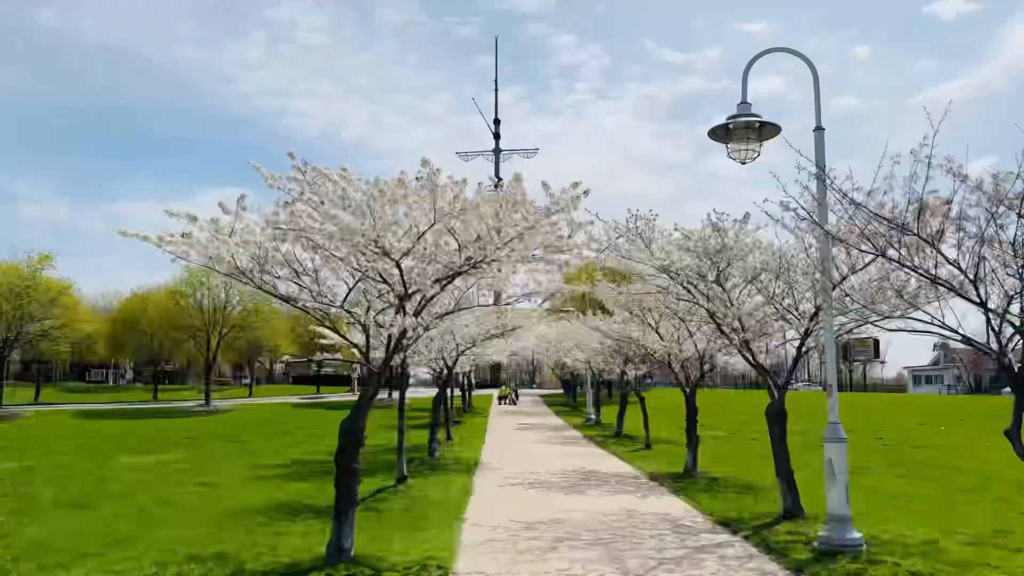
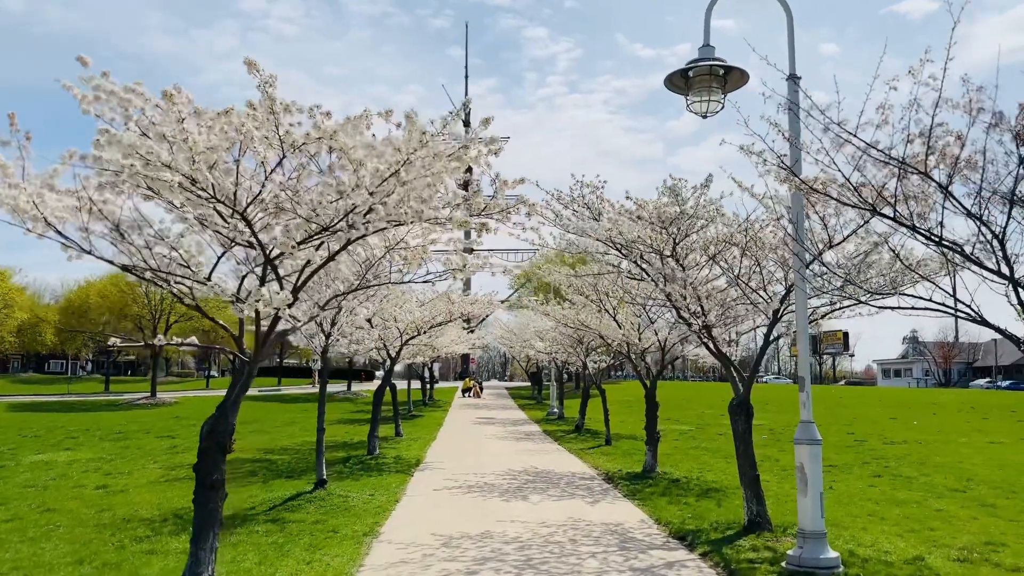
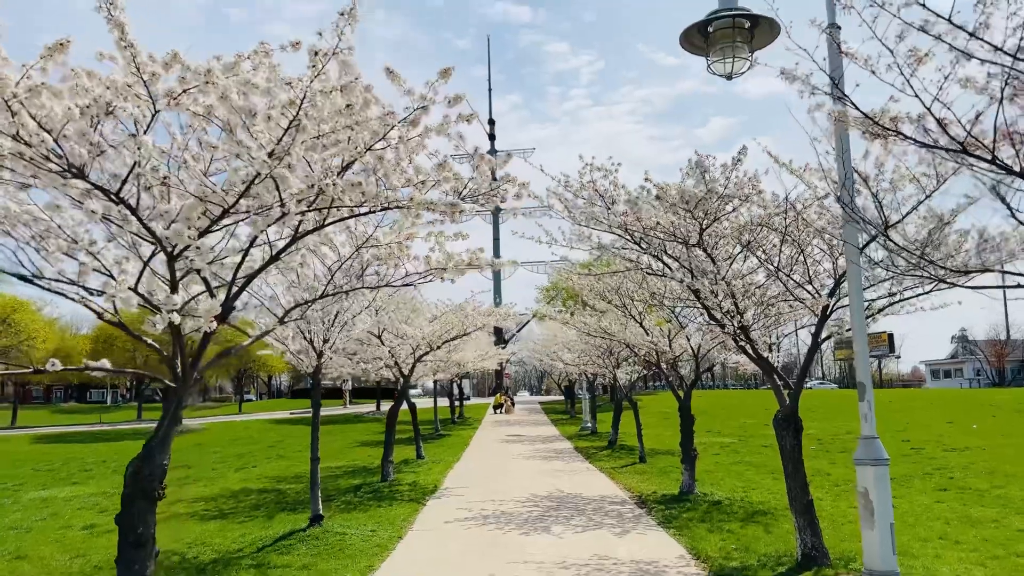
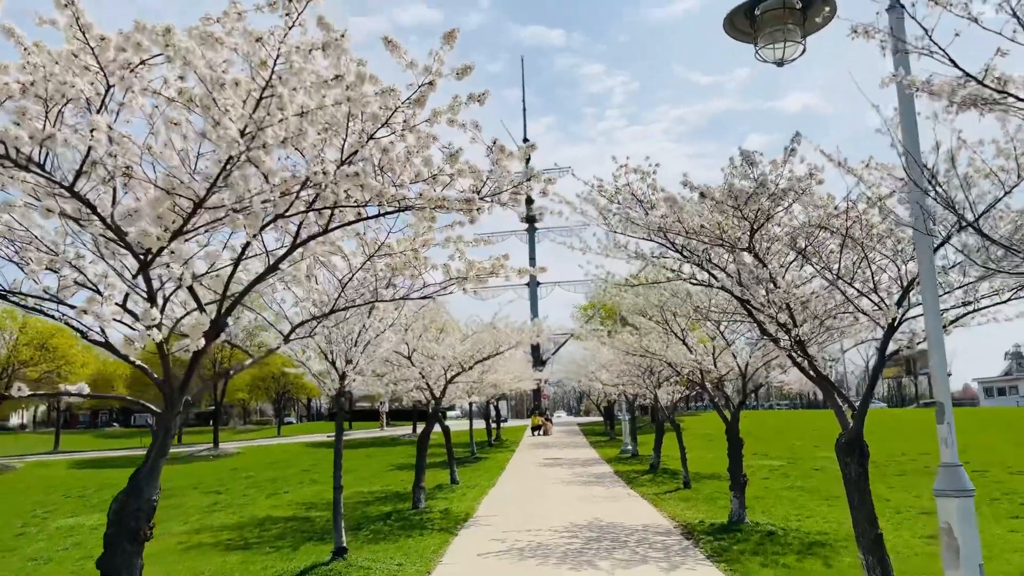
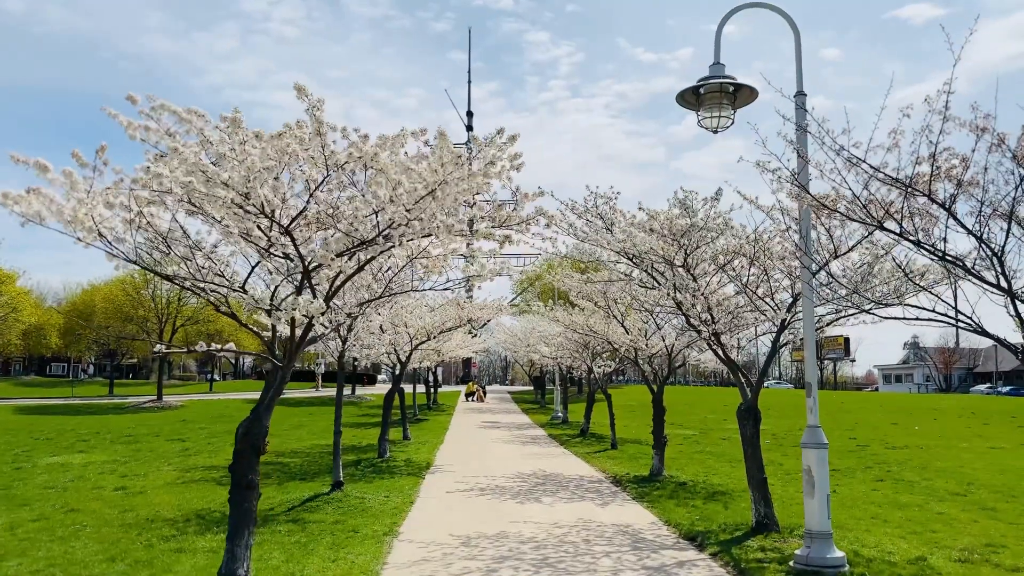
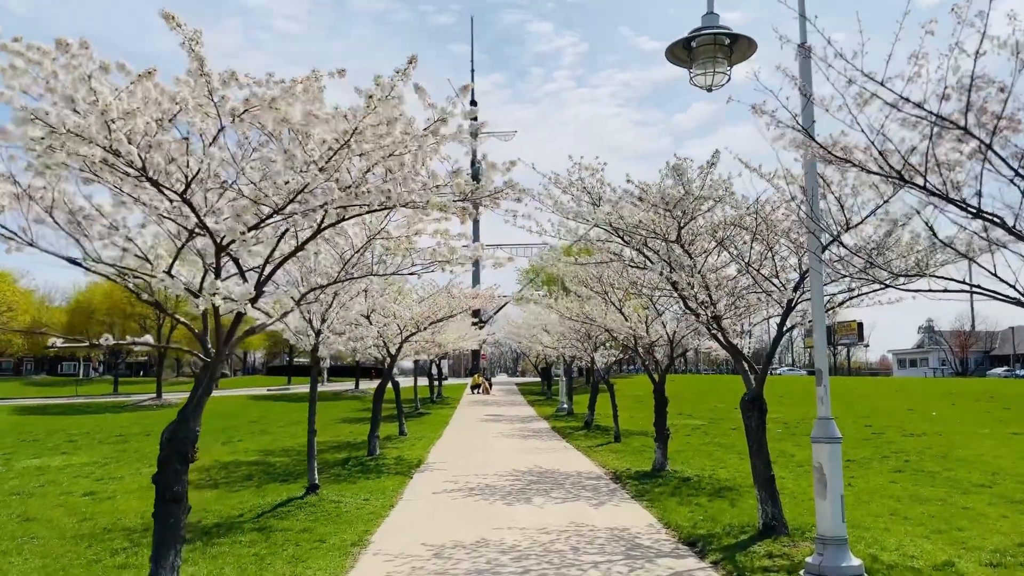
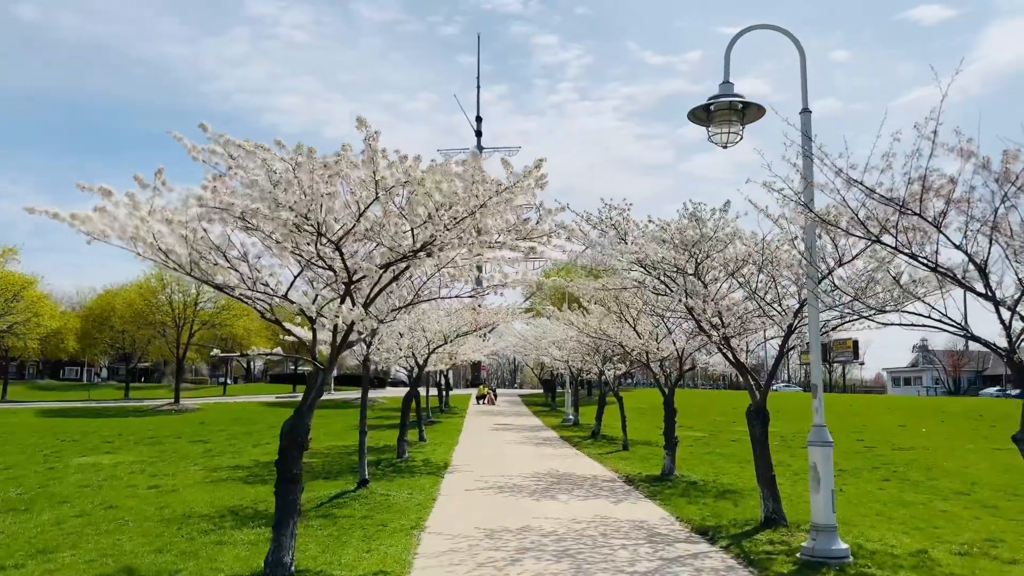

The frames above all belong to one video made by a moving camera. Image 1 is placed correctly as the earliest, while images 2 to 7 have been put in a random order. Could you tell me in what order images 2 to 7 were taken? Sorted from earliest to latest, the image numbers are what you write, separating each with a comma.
7, 5, 2, 6, 3, 4
